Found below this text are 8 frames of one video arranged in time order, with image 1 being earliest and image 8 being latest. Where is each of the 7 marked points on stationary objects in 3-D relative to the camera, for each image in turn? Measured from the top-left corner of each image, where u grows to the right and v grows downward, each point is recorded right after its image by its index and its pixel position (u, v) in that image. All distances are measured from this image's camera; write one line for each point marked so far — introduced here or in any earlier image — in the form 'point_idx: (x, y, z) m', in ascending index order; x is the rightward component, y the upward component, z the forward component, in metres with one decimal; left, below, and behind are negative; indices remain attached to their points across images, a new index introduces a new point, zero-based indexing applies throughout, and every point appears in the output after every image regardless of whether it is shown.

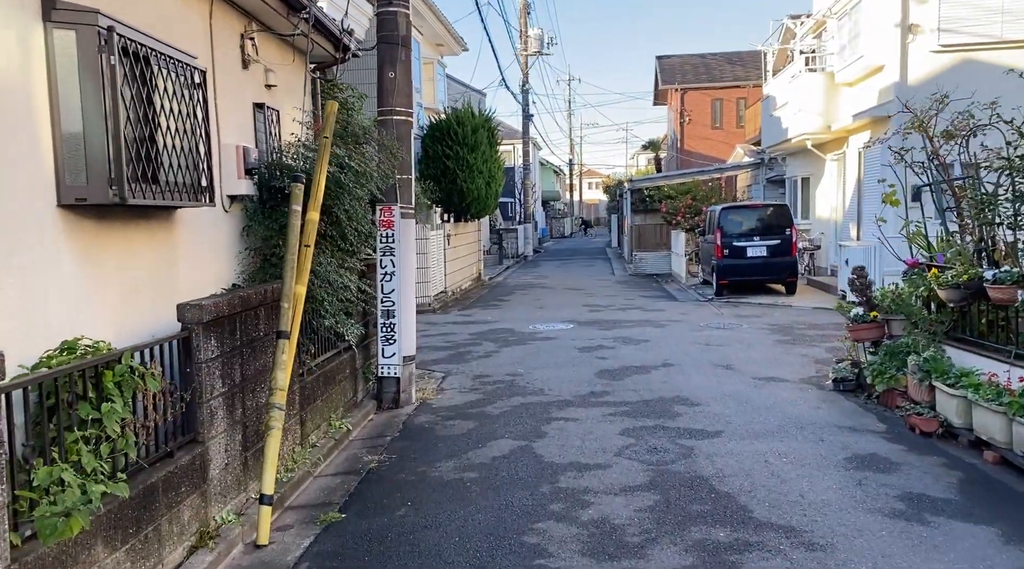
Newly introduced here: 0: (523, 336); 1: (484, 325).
0: (+0.2, -0.7, +13.0) m
1: (-0.4, -0.6, +14.5) m
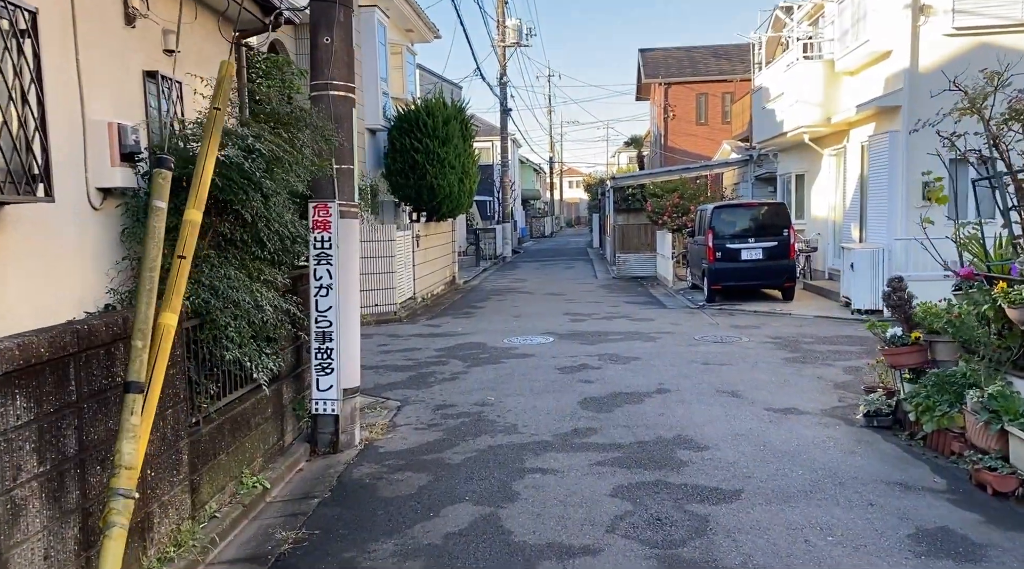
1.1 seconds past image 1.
0: (-0.2, -0.8, +11.4) m
1: (-0.8, -0.8, +13.0) m
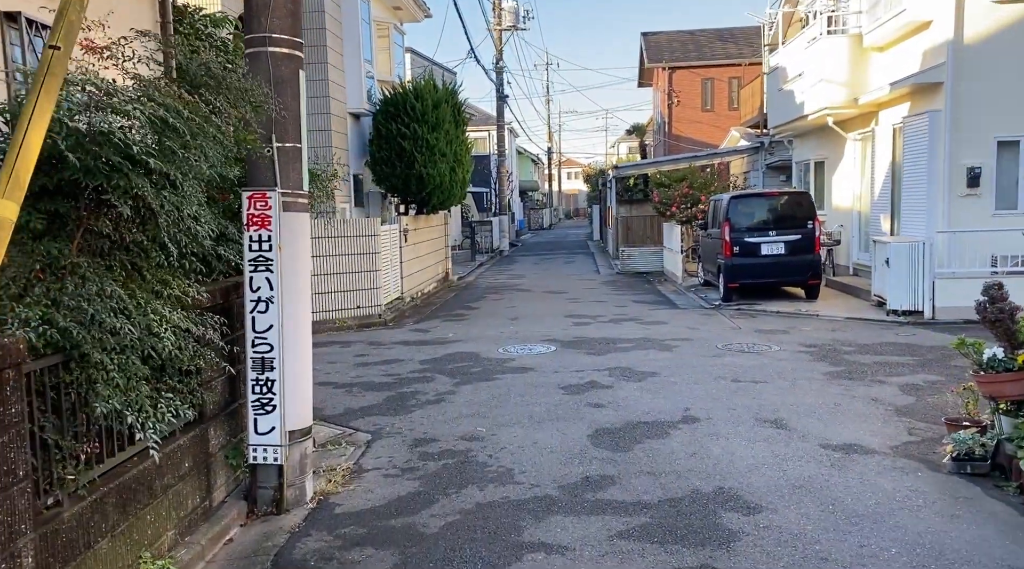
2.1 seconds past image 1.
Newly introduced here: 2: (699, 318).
0: (-0.2, -0.9, +9.9) m
1: (-0.9, -0.8, +11.4) m
2: (+2.7, -0.5, +13.4) m
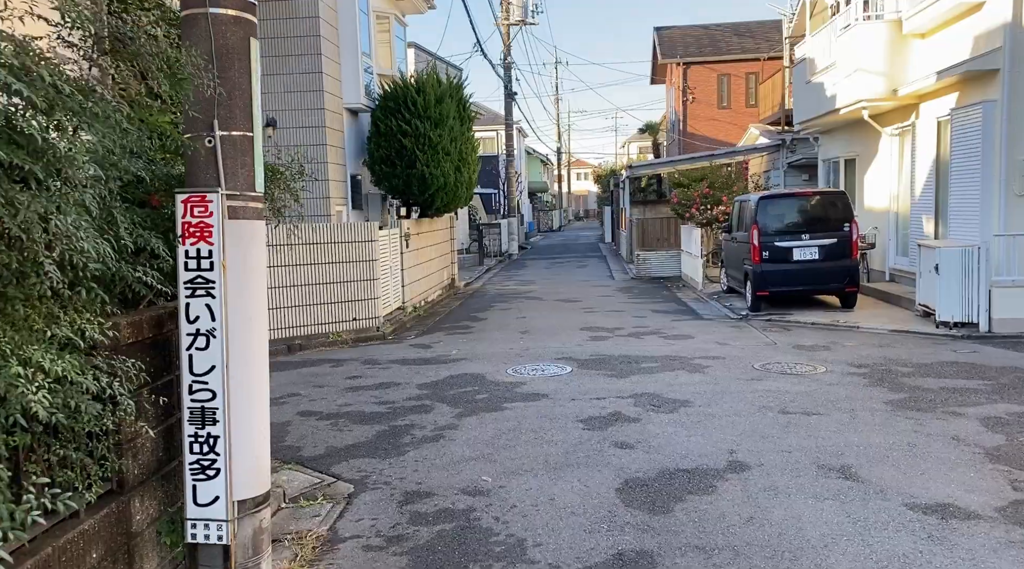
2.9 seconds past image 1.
0: (-0.1, -1.0, +8.7) m
1: (-0.8, -0.9, +10.2) m
2: (+2.9, -0.6, +12.2) m
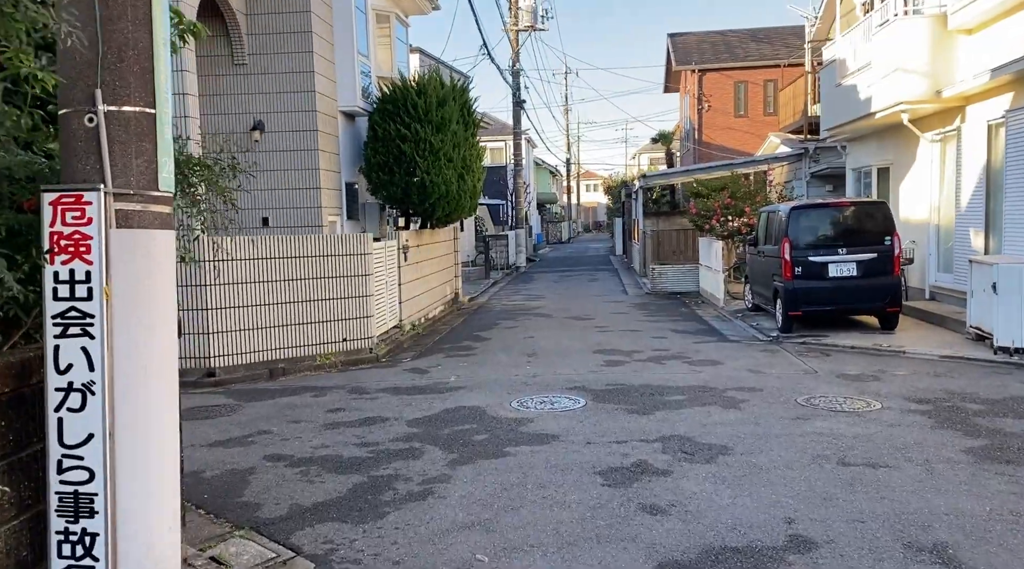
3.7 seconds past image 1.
0: (-0.1, -1.2, +7.5) m
1: (-0.7, -1.1, +9.0) m
2: (+2.9, -0.8, +10.9) m
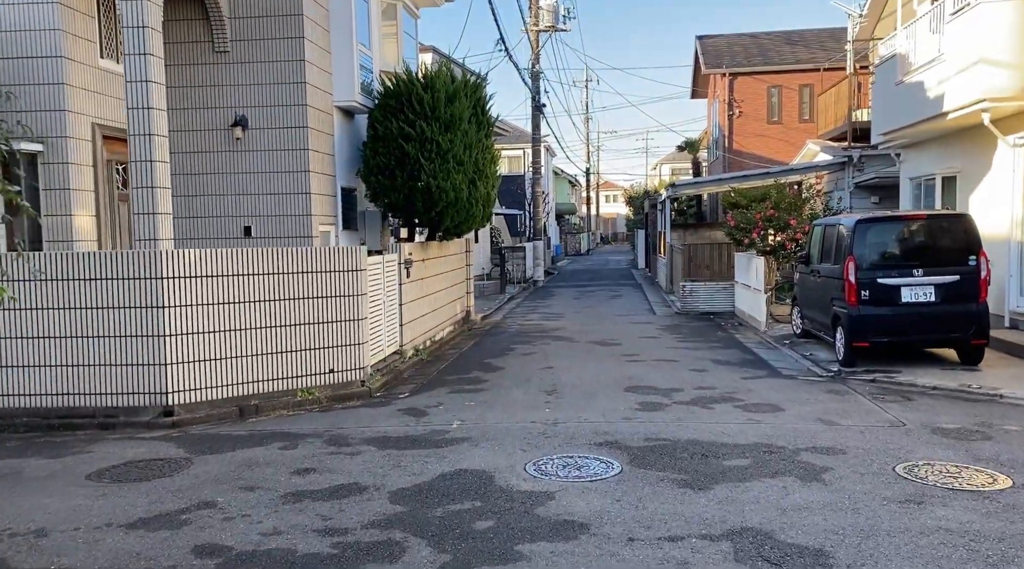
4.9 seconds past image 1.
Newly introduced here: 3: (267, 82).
0: (0.0, -1.4, +5.6) m
1: (-0.6, -1.3, +7.2) m
2: (+3.1, -1.1, +9.0) m
3: (-3.2, +2.6, +11.9) m
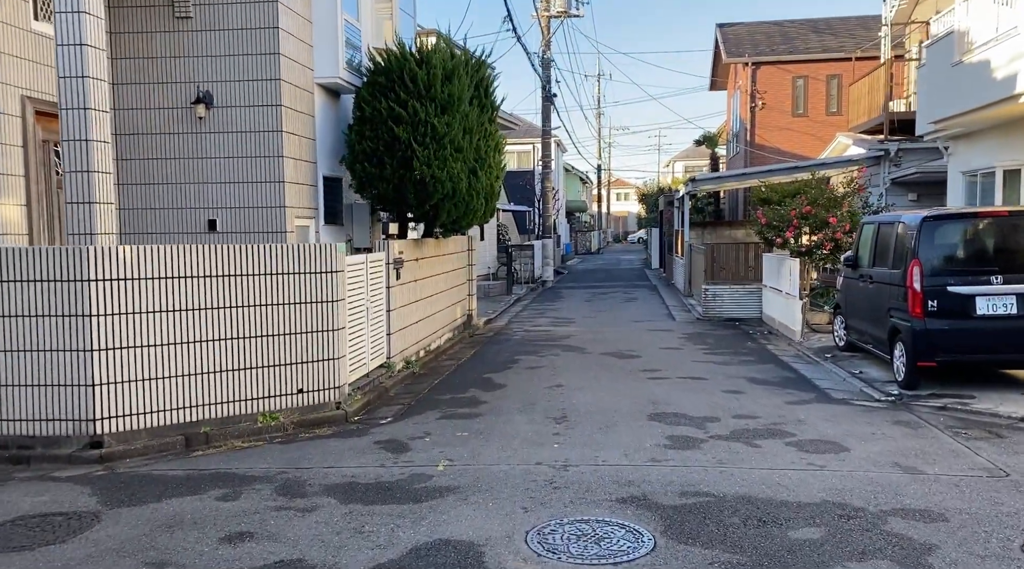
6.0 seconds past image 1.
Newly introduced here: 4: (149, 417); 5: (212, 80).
0: (0.0, -1.4, +4.0) m
1: (-0.6, -1.4, +5.6) m
2: (+3.1, -1.2, +7.4) m
3: (-3.1, +2.6, +10.3) m
4: (-3.1, -1.1, +7.9) m
5: (-3.4, +2.3, +10.3) m
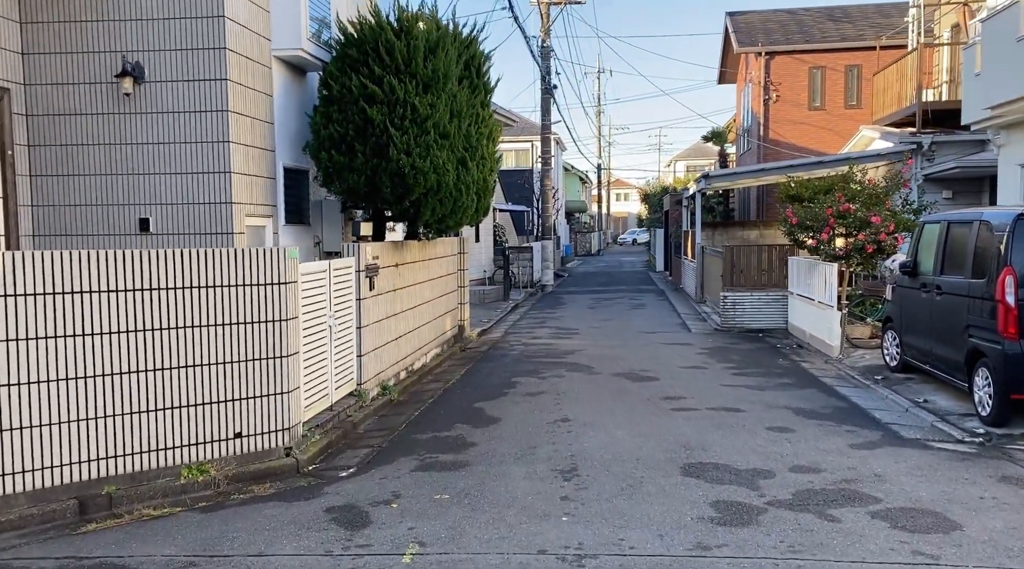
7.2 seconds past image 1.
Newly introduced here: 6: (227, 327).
0: (-0.1, -1.5, +2.2) m
1: (-0.6, -1.5, +3.8) m
2: (+3.1, -1.3, +5.6) m
3: (-3.1, +2.5, +8.4) m
4: (-3.1, -1.2, +6.0) m
5: (-3.4, +2.2, +8.5) m
6: (-2.1, -0.3, +6.8) m
